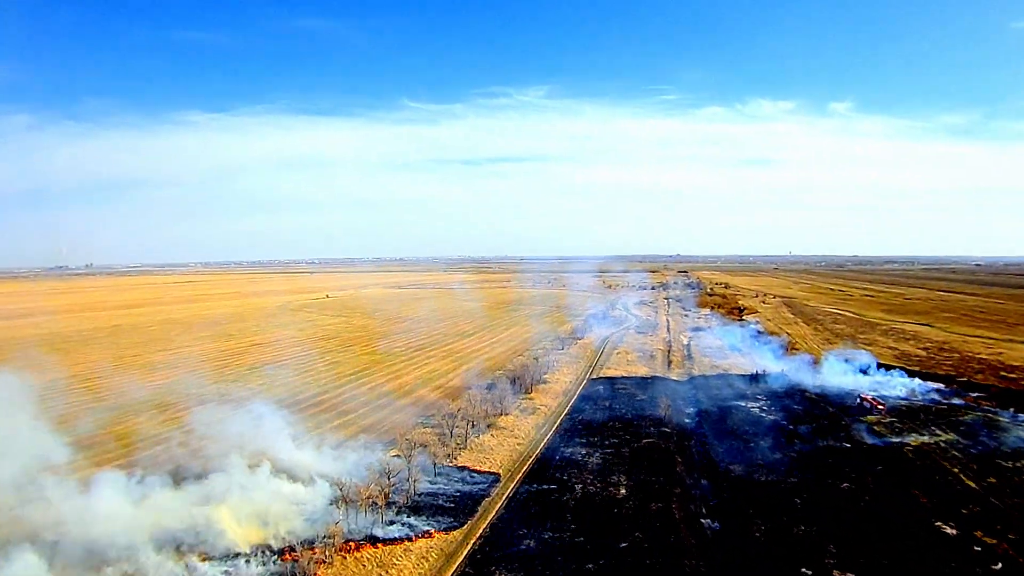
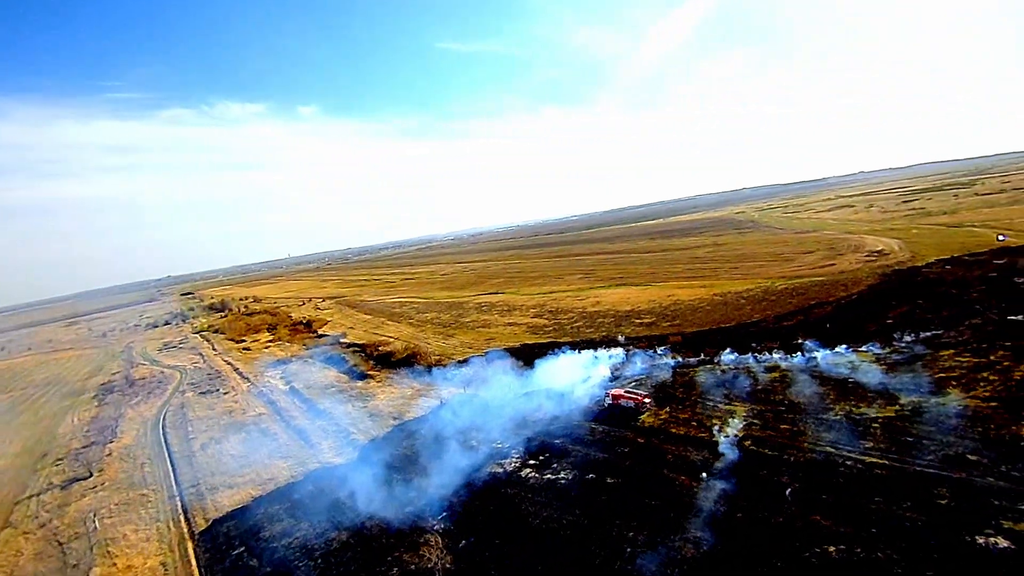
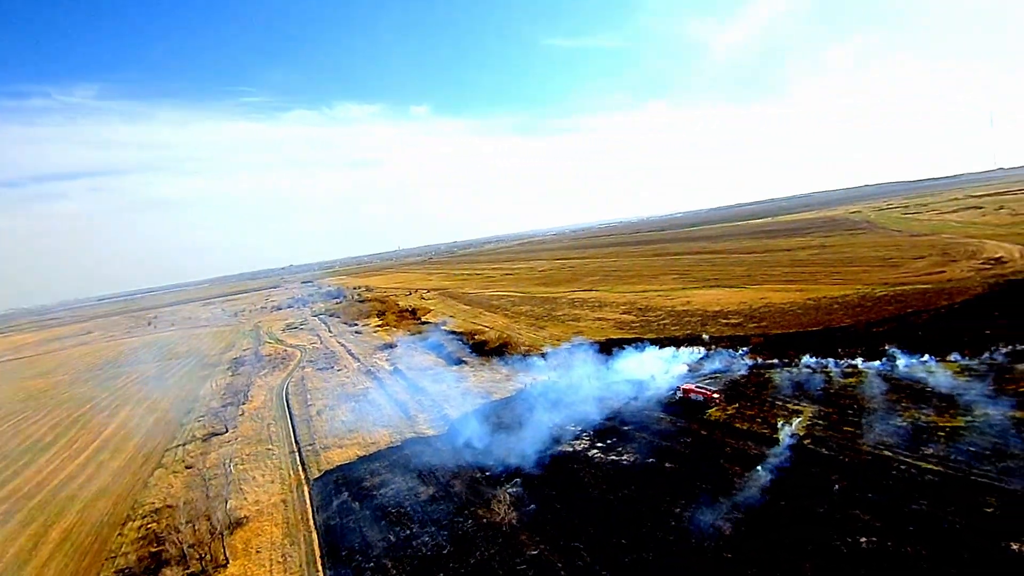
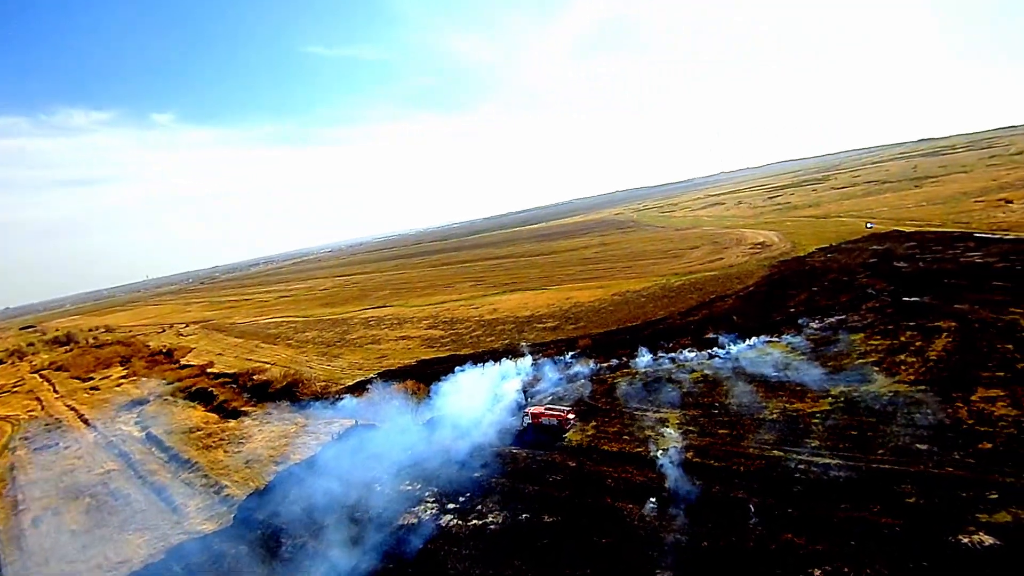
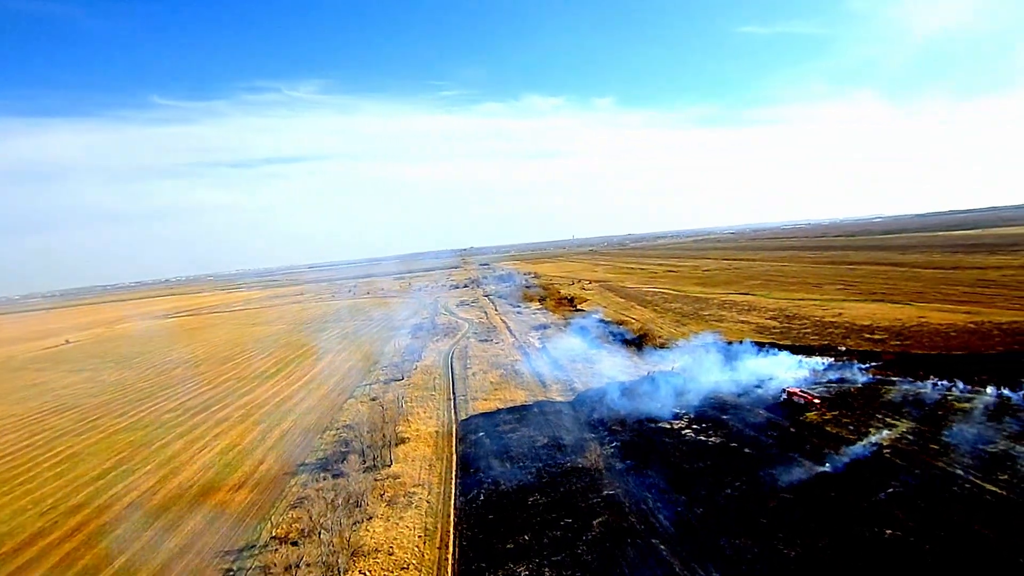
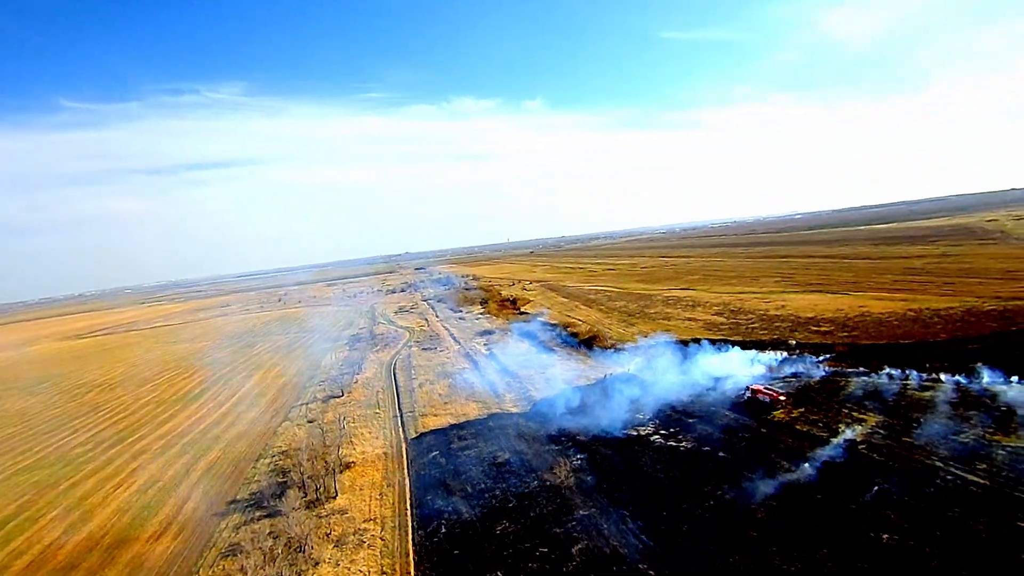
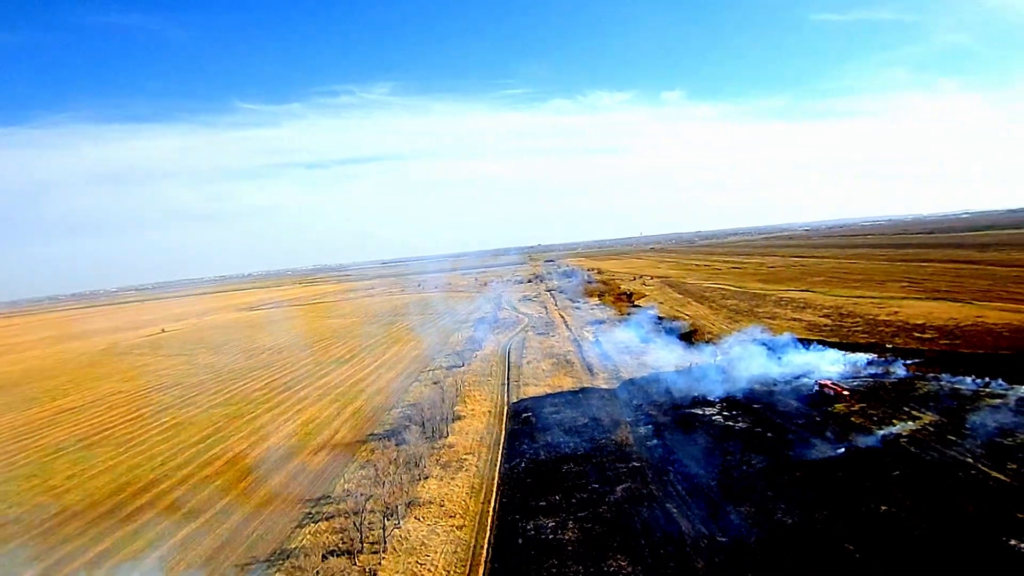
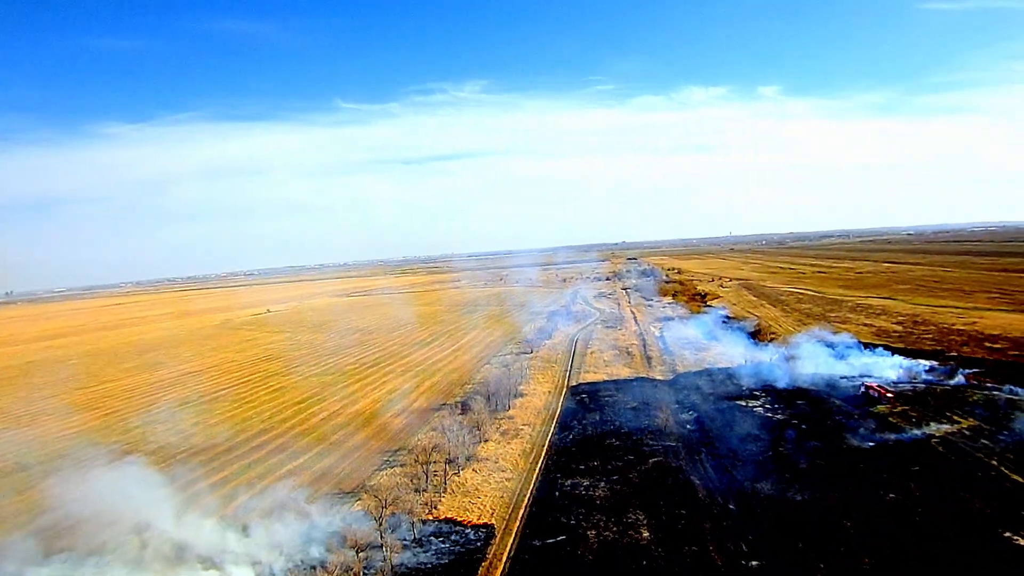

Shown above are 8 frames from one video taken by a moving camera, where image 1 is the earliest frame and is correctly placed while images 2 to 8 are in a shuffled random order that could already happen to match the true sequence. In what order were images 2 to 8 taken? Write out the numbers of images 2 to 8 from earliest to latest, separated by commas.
8, 7, 5, 6, 3, 2, 4
